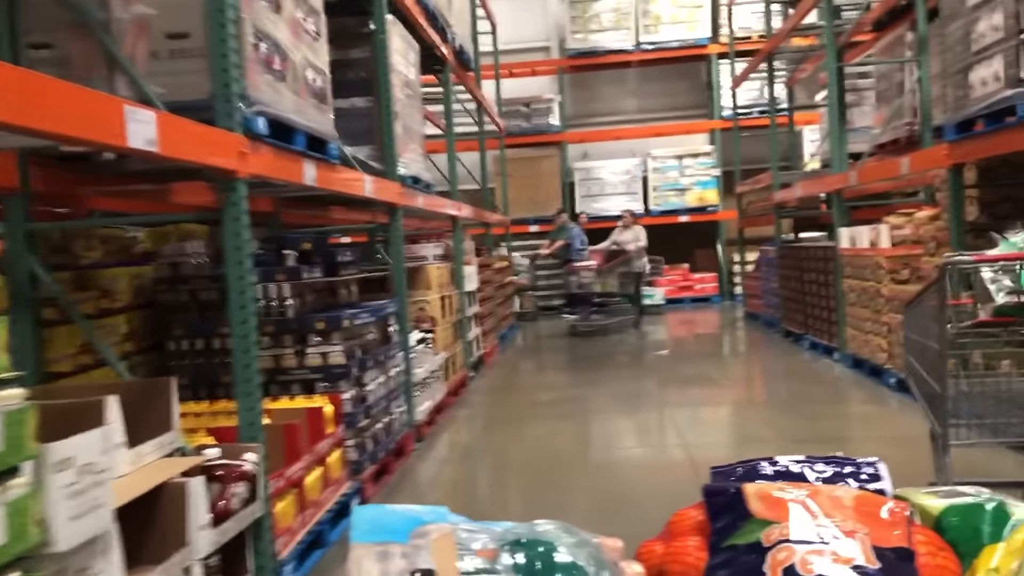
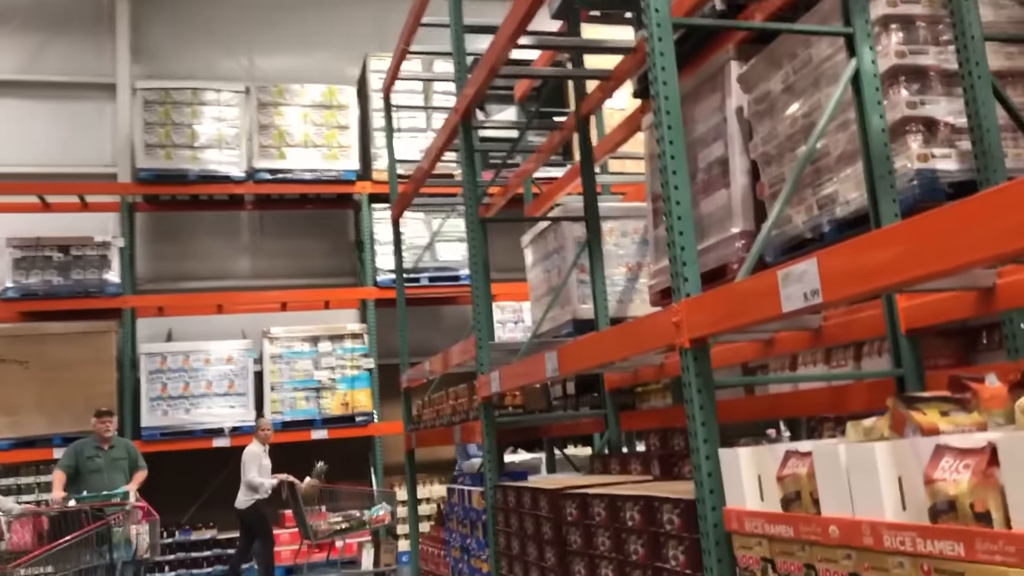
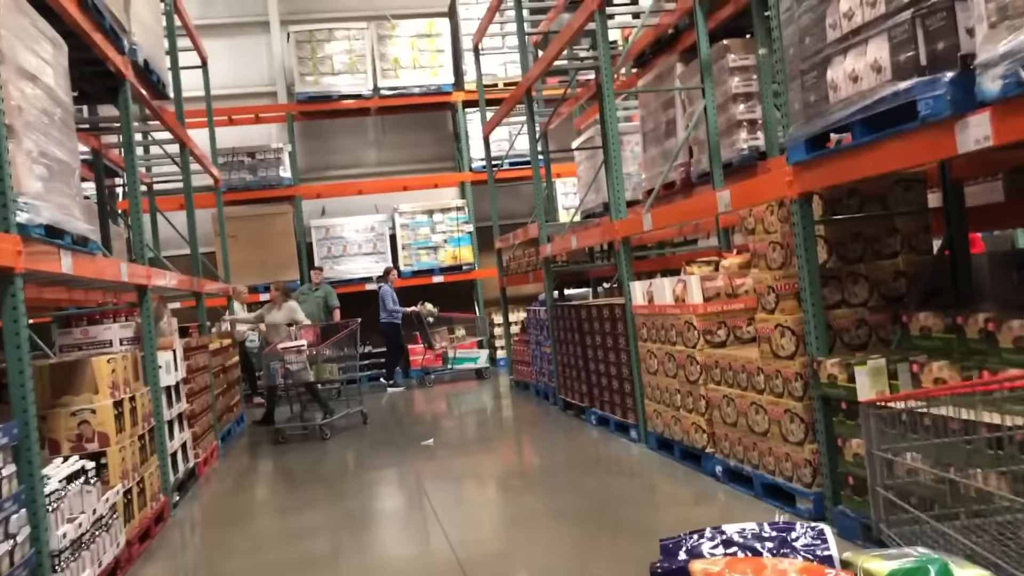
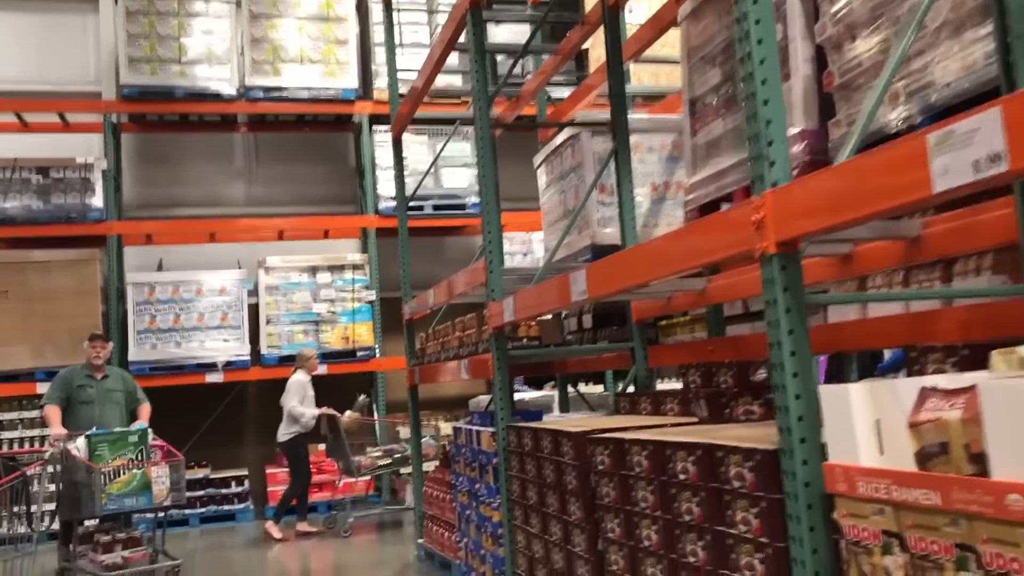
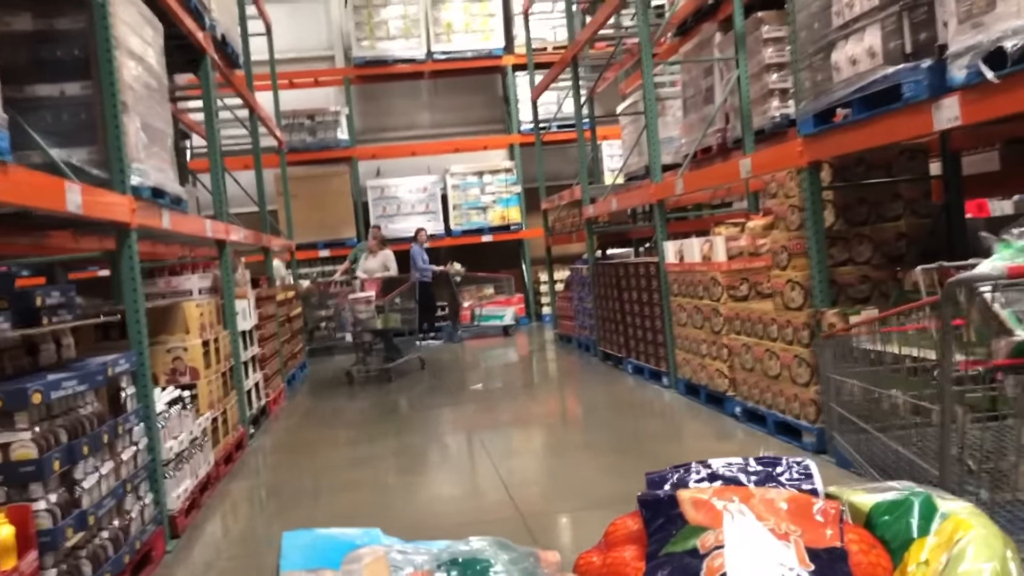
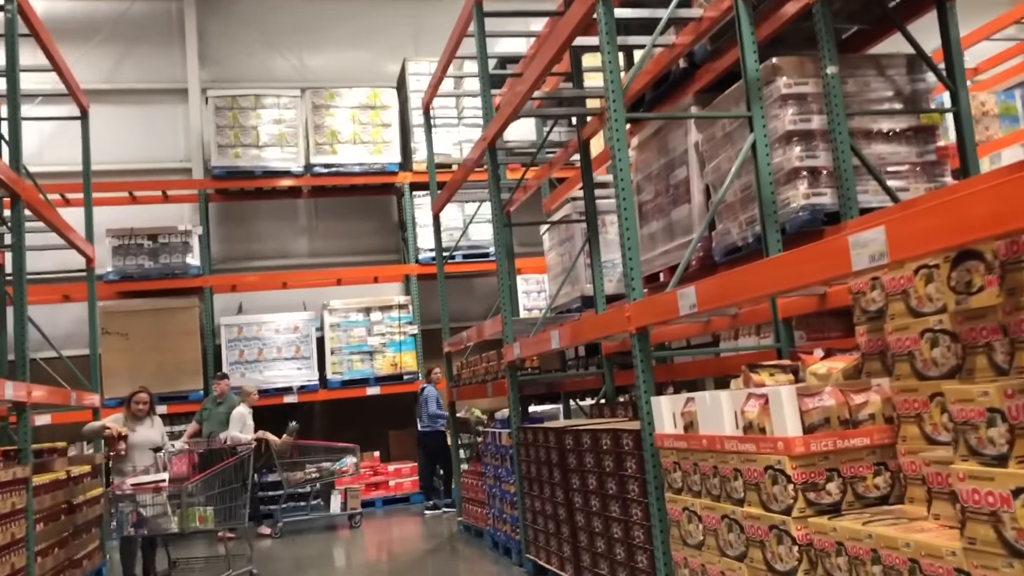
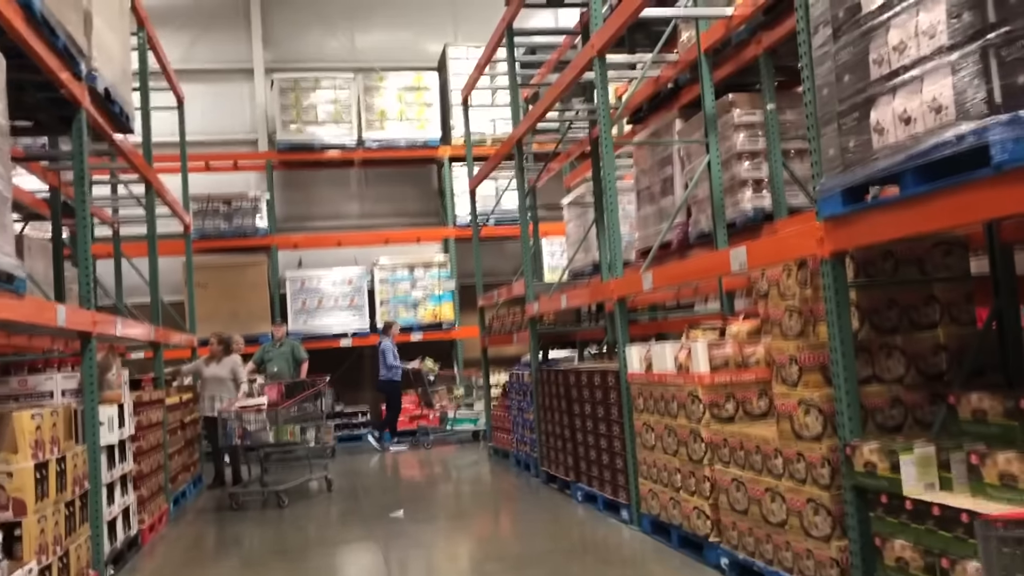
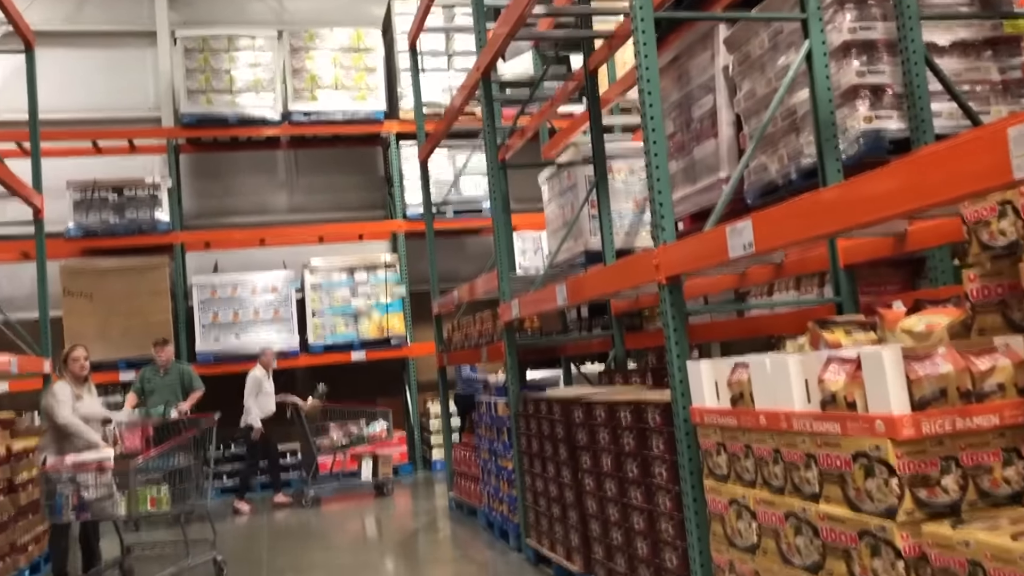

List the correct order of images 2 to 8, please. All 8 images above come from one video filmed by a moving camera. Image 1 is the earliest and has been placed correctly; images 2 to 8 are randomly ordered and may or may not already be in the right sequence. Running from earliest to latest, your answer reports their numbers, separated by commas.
5, 3, 7, 6, 8, 2, 4
